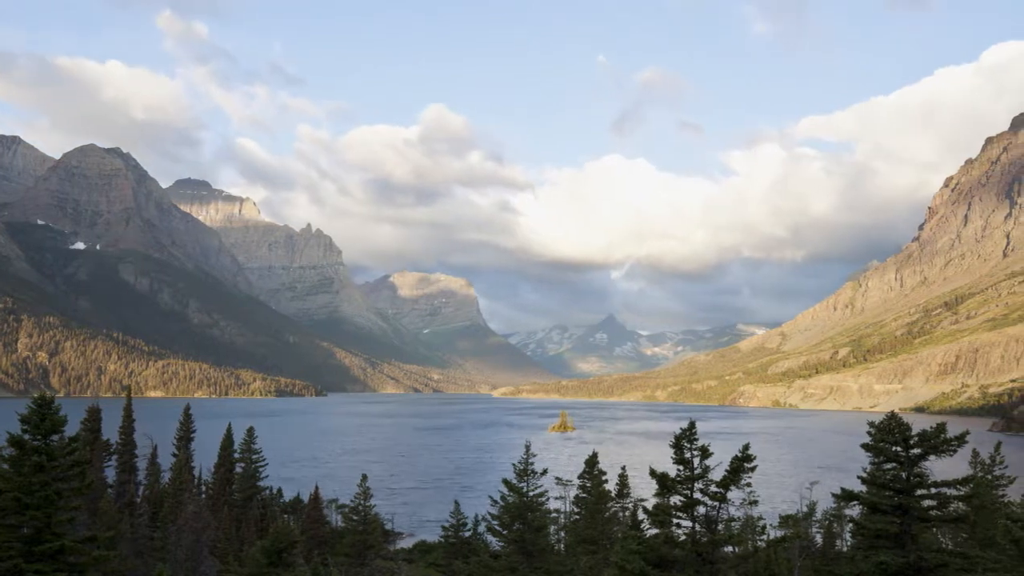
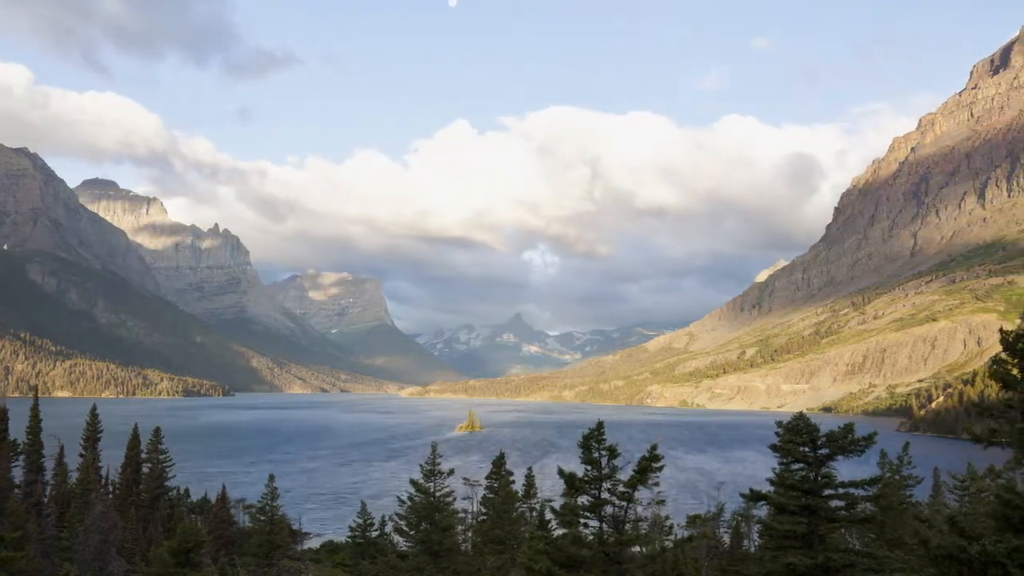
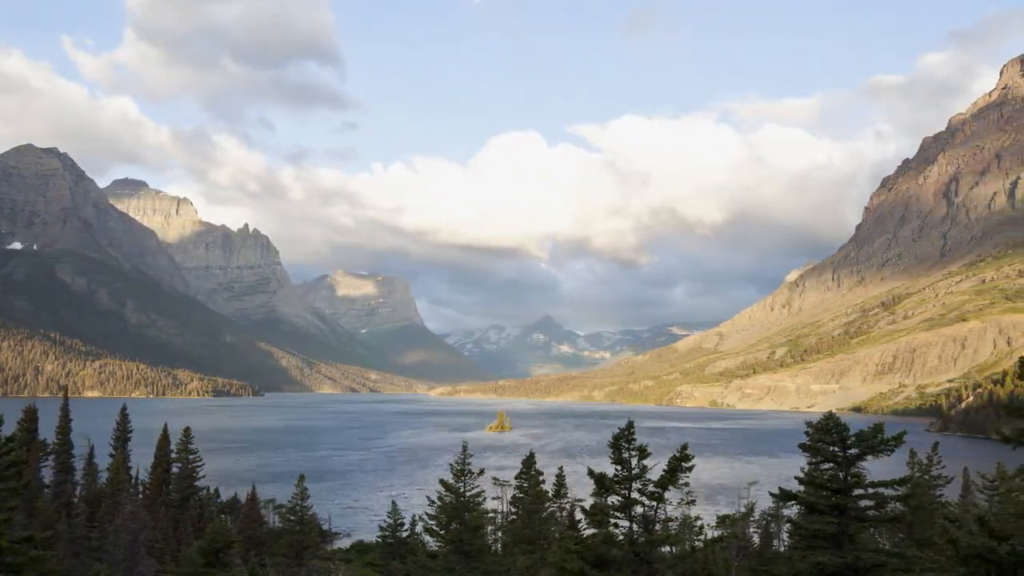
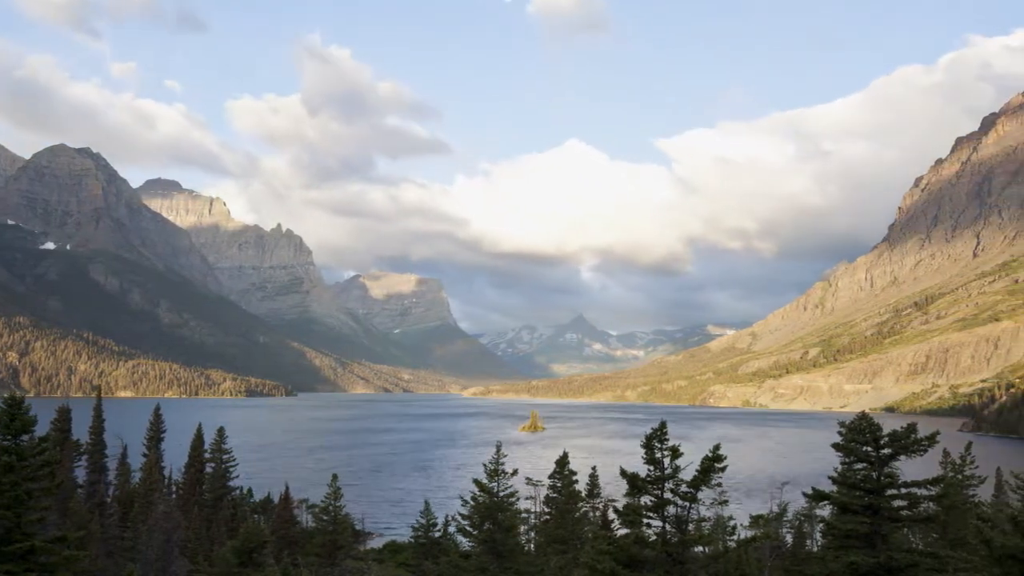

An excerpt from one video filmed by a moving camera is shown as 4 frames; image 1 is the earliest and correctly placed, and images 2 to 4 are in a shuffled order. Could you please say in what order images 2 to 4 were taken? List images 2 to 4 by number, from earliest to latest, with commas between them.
4, 3, 2
